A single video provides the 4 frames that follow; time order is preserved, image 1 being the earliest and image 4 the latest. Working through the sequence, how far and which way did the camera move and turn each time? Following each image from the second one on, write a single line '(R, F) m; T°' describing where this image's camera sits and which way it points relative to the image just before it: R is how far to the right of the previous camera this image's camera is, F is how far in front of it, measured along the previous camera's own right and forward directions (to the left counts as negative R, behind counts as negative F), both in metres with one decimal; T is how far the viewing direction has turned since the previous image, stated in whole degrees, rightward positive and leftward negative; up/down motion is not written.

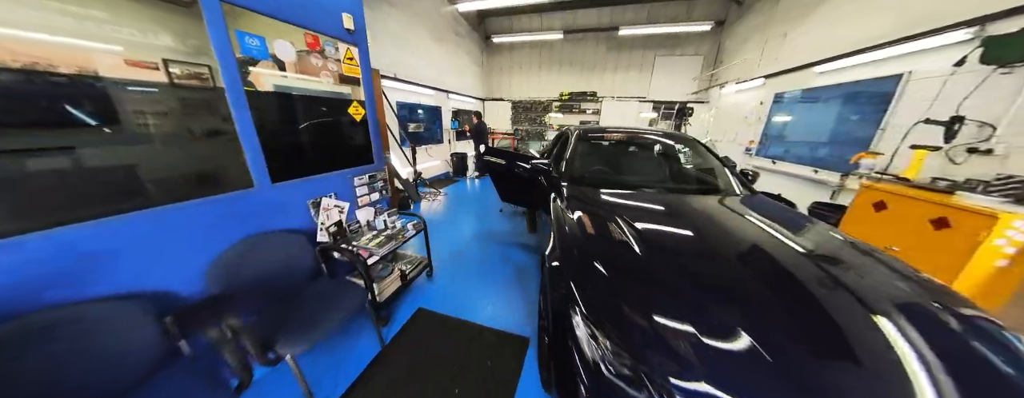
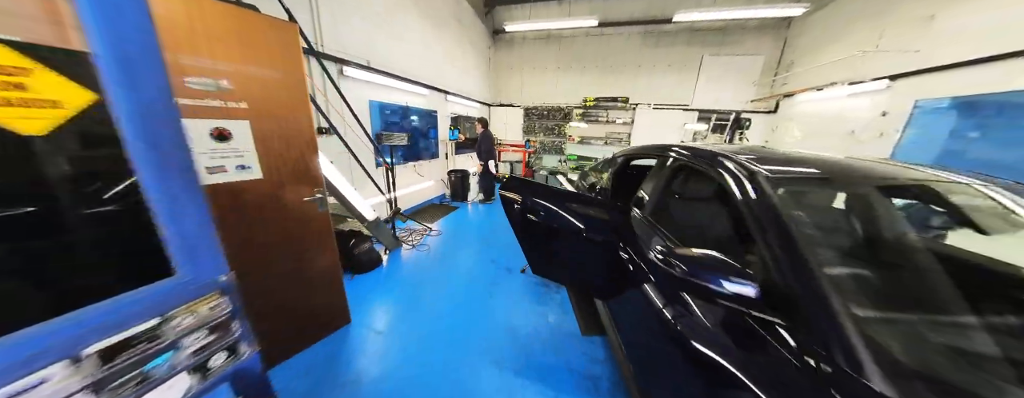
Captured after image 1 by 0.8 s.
(-0.3, +1.4) m; 0°
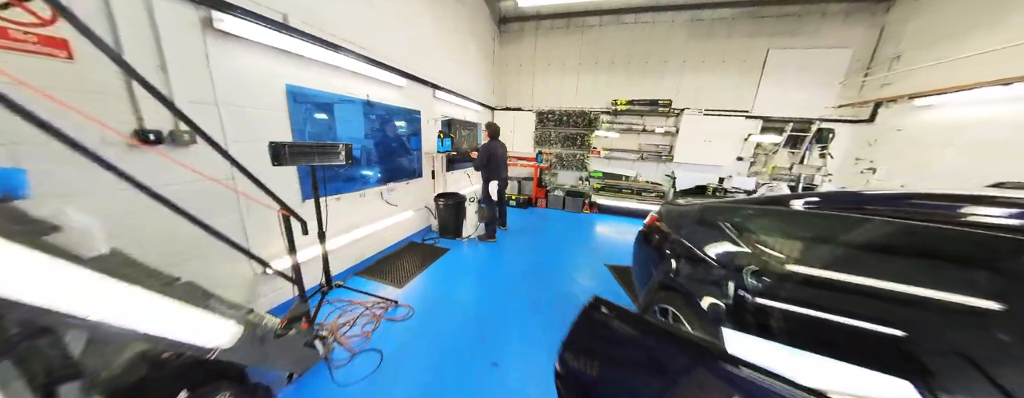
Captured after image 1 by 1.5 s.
(-0.2, +1.3) m; 0°
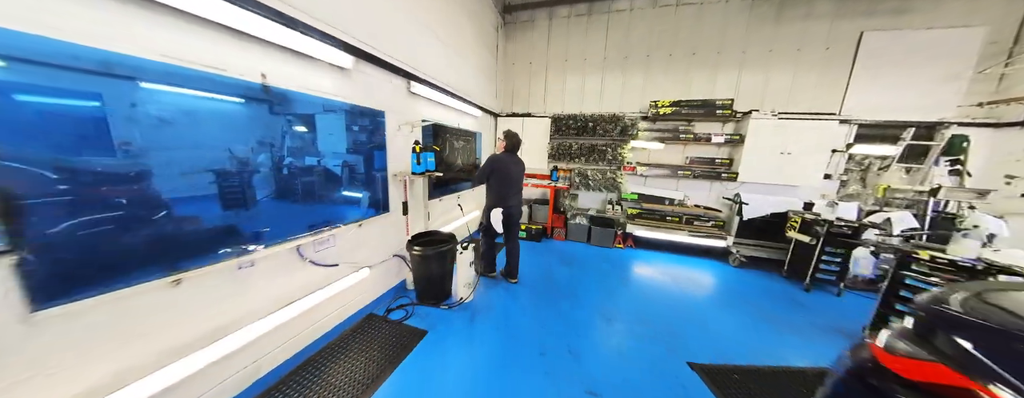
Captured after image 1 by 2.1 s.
(-0.1, +1.1) m; -1°
